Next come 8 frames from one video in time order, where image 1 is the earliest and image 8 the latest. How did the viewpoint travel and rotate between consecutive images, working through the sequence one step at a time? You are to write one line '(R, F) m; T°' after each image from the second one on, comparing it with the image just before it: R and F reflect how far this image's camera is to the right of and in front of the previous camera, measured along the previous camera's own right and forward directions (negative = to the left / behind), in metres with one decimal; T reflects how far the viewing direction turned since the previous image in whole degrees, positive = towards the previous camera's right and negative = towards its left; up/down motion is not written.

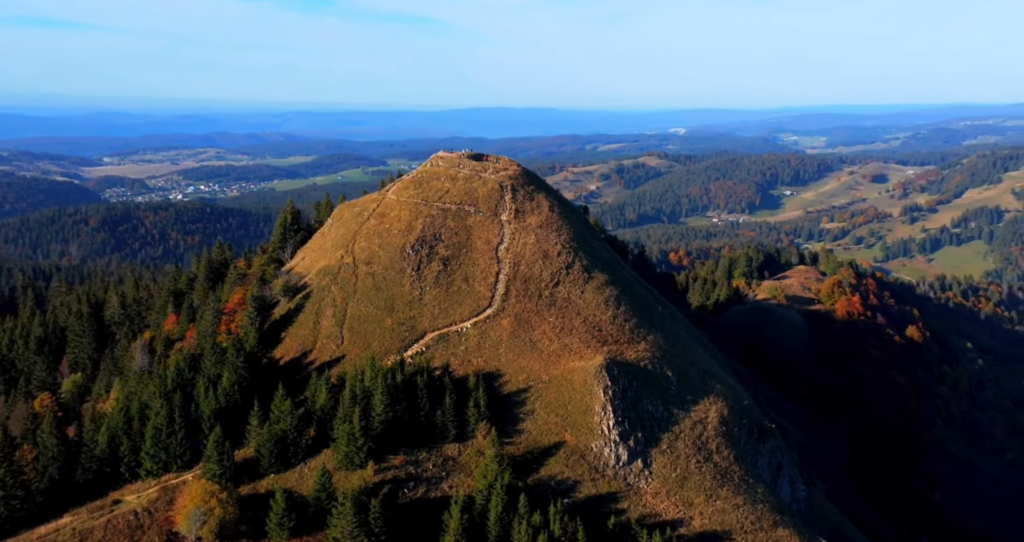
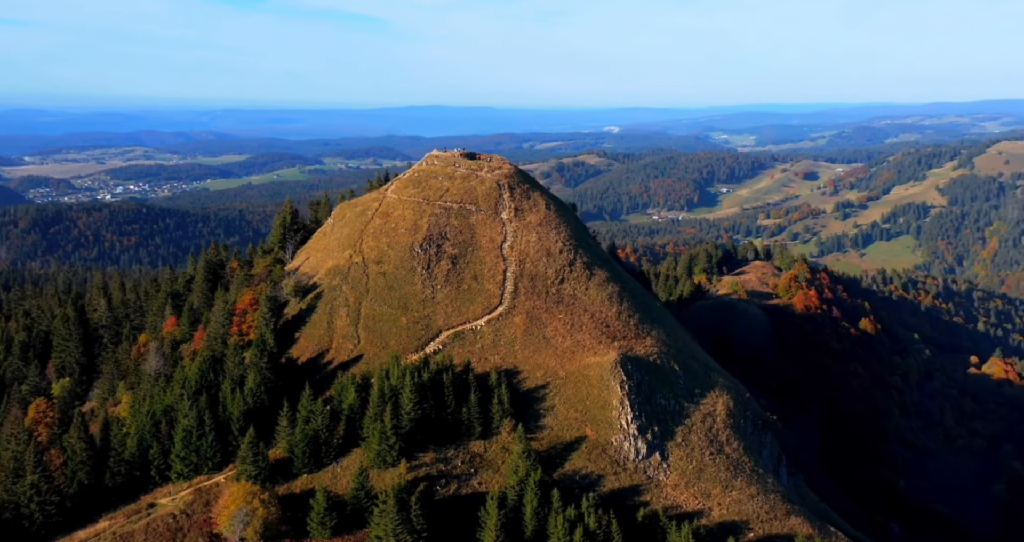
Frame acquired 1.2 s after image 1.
(-6.4, -0.4) m; +3°
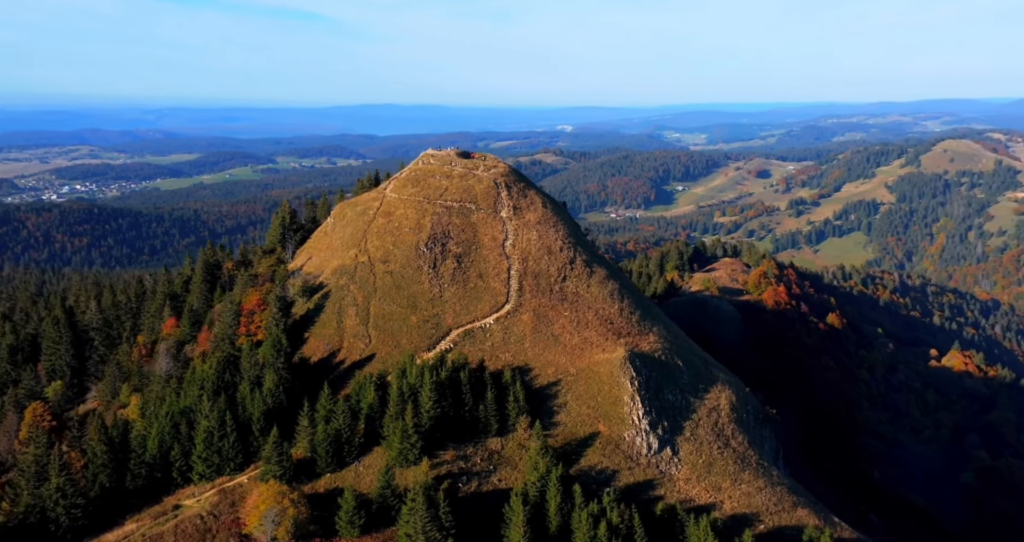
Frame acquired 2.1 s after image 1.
(-4.5, -0.4) m; +2°
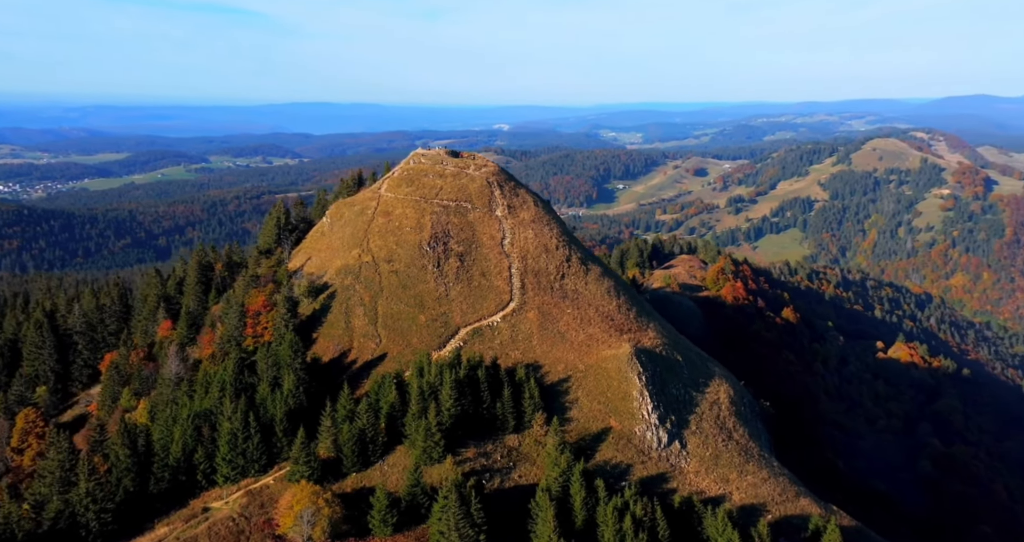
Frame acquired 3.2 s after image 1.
(-5.7, -0.5) m; +3°
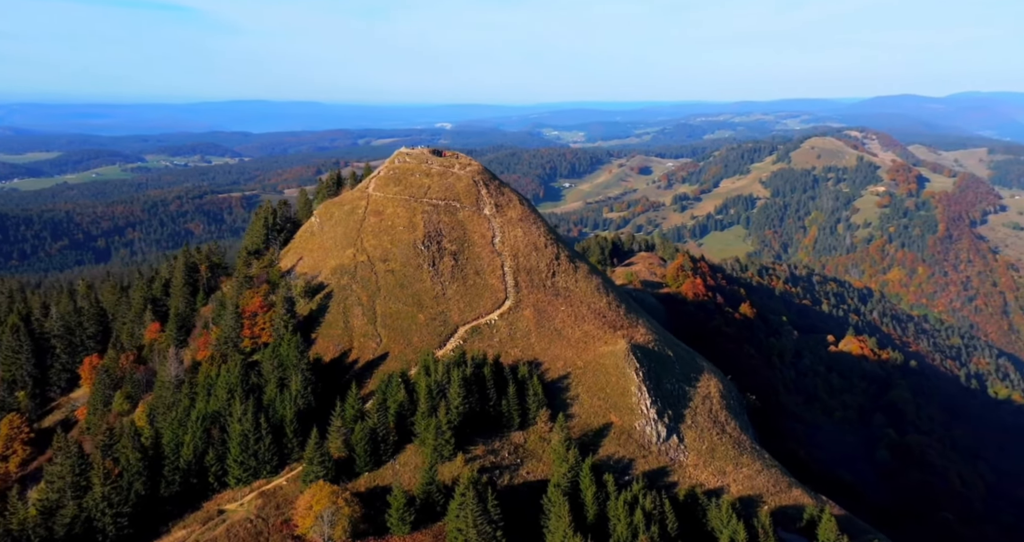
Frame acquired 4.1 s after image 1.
(-4.4, -0.5) m; +3°
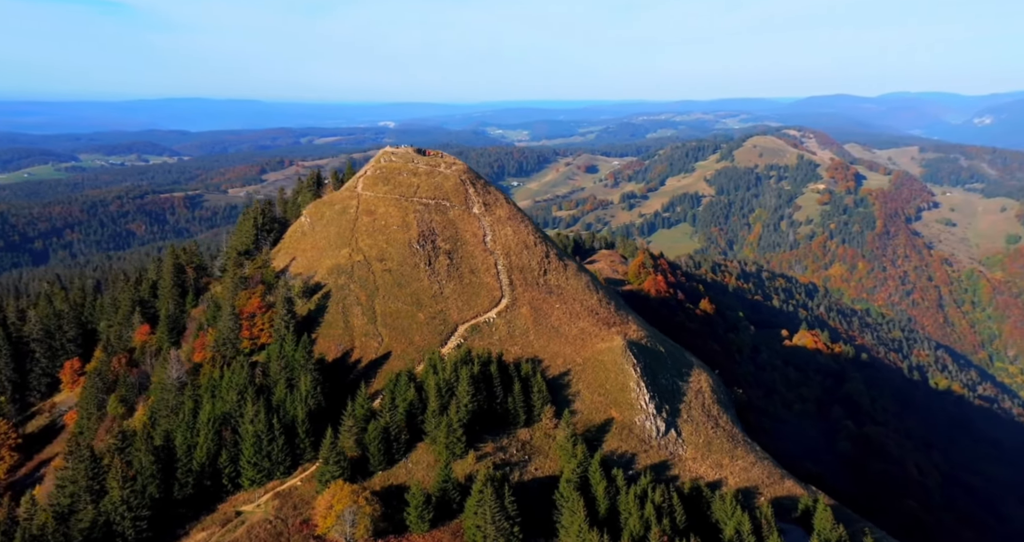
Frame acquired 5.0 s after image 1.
(-4.4, -0.6) m; +3°
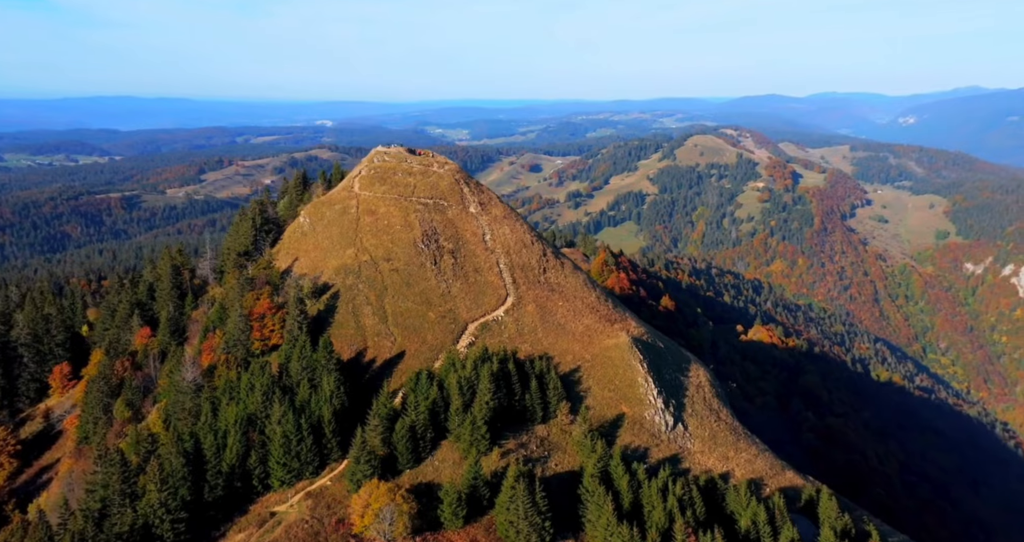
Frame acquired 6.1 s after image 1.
(-5.6, -0.9) m; +3°
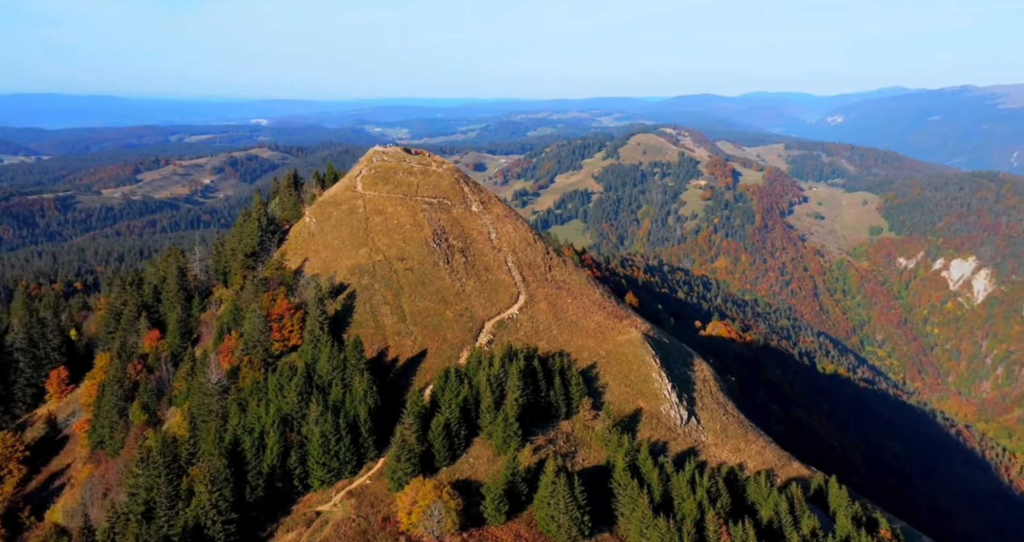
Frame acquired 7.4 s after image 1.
(-6.3, -1.0) m; +2°
